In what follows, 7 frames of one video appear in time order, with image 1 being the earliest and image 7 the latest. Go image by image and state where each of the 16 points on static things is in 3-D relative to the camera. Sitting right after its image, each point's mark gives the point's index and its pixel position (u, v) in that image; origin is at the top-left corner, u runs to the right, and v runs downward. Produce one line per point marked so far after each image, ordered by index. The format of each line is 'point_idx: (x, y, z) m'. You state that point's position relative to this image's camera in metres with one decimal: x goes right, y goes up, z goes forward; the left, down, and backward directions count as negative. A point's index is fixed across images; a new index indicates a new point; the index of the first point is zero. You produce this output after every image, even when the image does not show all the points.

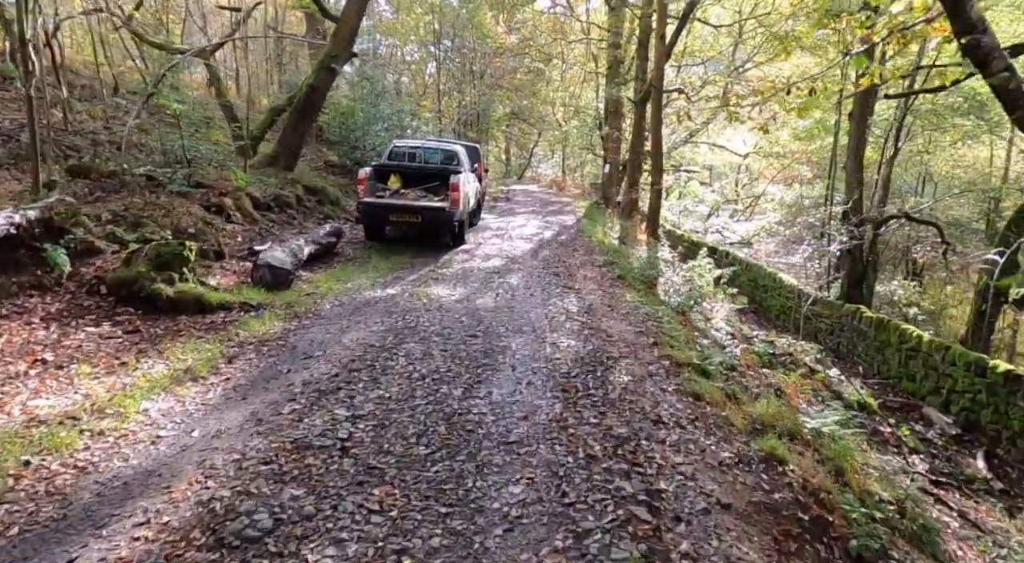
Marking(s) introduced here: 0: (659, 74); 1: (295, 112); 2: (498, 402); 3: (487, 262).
0: (+3.9, +5.4, +16.9) m
1: (-4.1, +3.2, +12.1) m
2: (-0.1, -0.8, +4.2) m
3: (-0.4, +0.3, +9.7) m
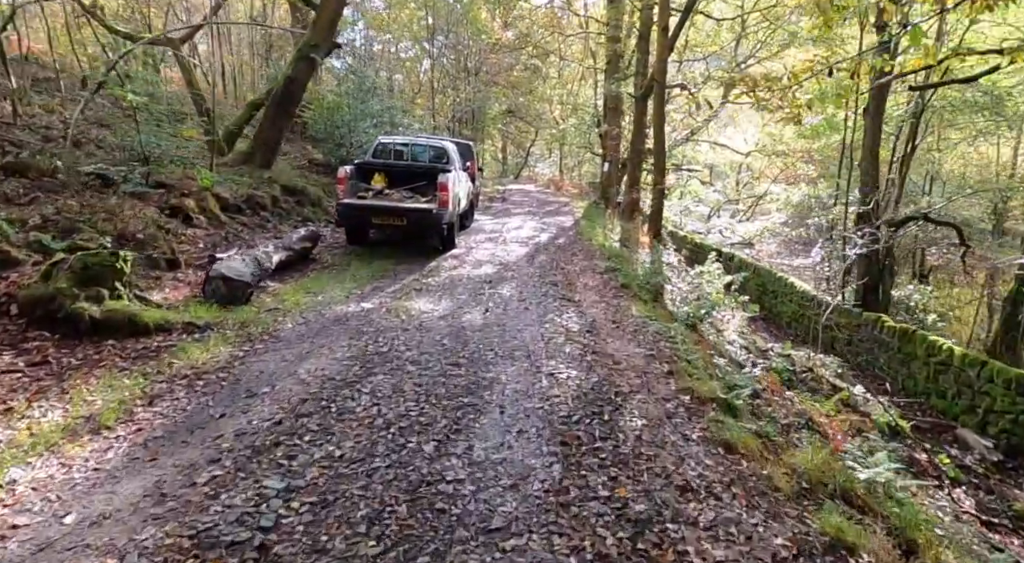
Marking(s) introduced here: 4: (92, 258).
0: (+3.8, +5.3, +16.1) m
1: (-4.2, +3.1, +11.2) m
2: (-0.2, -1.0, +3.4) m
3: (-0.4, +0.2, +8.9) m
4: (-3.2, +0.2, +4.9) m
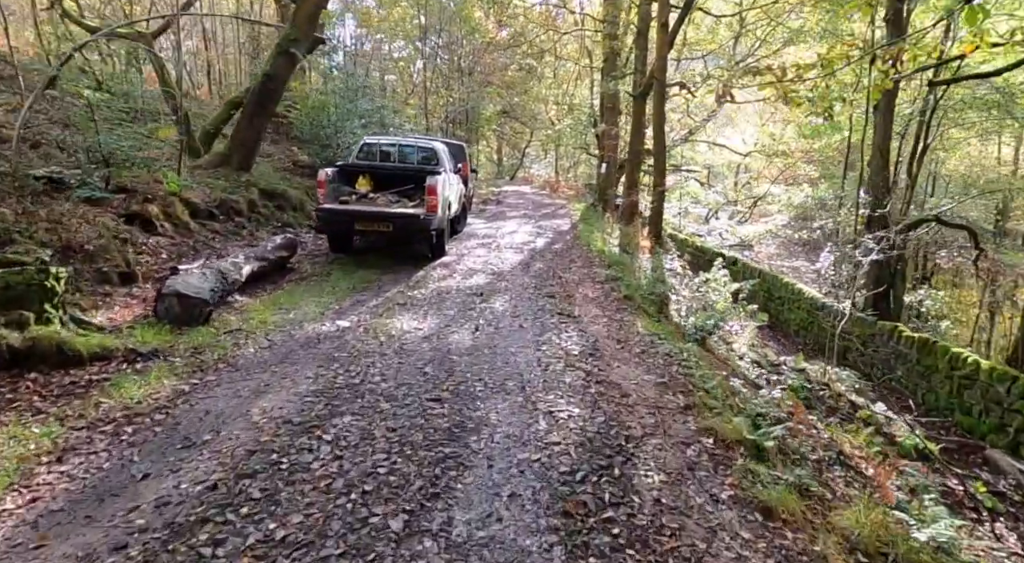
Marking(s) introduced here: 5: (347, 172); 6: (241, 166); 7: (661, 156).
0: (+3.6, +5.2, +15.5) m
1: (-4.3, +2.9, +10.5) m
2: (-0.2, -1.1, +2.7) m
3: (-0.5, 0.0, +8.2) m
4: (-3.3, 0.0, +4.2) m
5: (-2.6, +1.7, +9.9) m
6: (-4.5, +1.9, +10.7) m
7: (+3.6, +3.0, +15.7) m
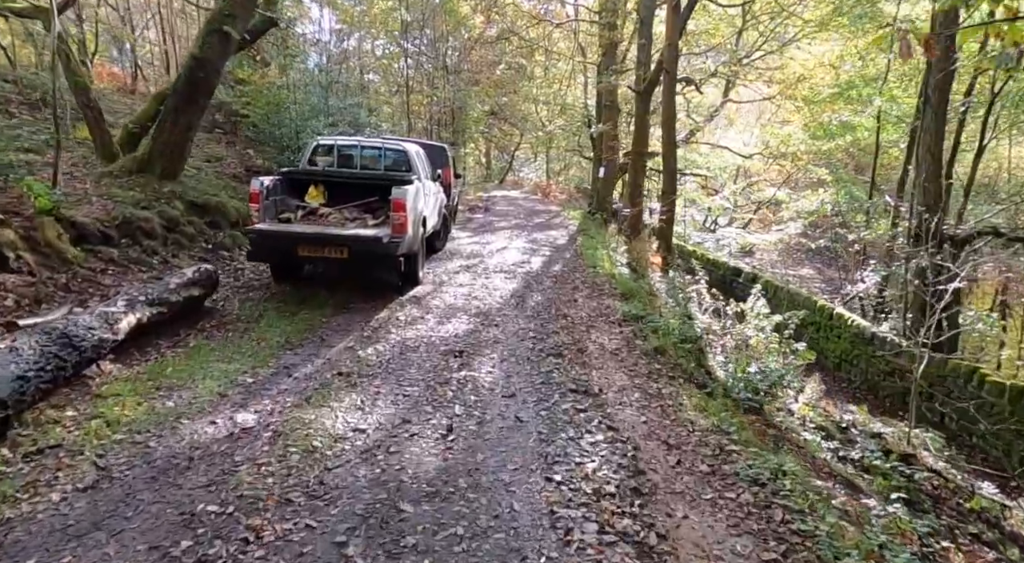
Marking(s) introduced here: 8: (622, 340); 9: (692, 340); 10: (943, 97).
0: (+3.4, +4.8, +13.6) m
1: (-4.5, +2.5, +8.5) m
2: (-0.2, -1.5, +0.7) m
3: (-0.6, -0.4, +6.3) m
4: (-3.3, -0.4, +2.2) m
5: (-2.7, +1.2, +7.9) m
6: (-4.7, +1.5, +8.6) m
7: (+3.4, +2.6, +13.7) m
8: (+1.1, -0.6, +6.2) m
9: (+1.8, -0.6, +6.4) m
10: (+7.1, +3.0, +10.6) m
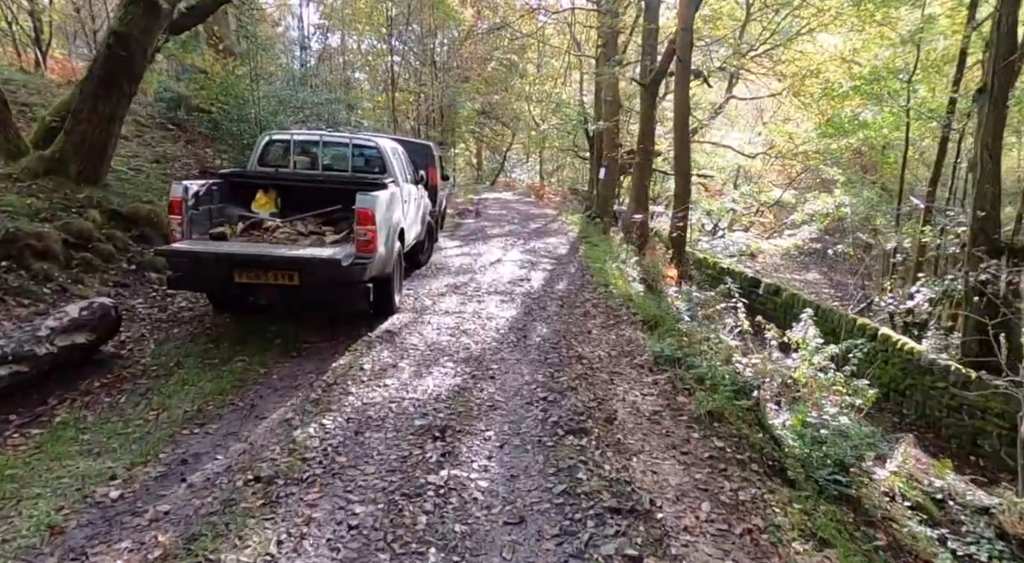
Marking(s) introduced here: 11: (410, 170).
0: (+3.2, +4.5, +12.1) m
1: (-4.5, +2.2, +6.9) m
2: (-0.1, -1.7, -0.8) m
3: (-0.6, -0.7, +4.7) m
4: (-3.2, -0.7, +0.6) m
5: (-2.7, +0.9, +6.3) m
6: (-4.7, +1.2, +7.0) m
7: (+3.3, +2.3, +12.2) m
8: (+1.1, -0.8, +4.6) m
9: (+1.8, -0.8, +4.9) m
10: (+7.0, +2.7, +9.1) m
11: (-1.4, +1.6, +8.8) m
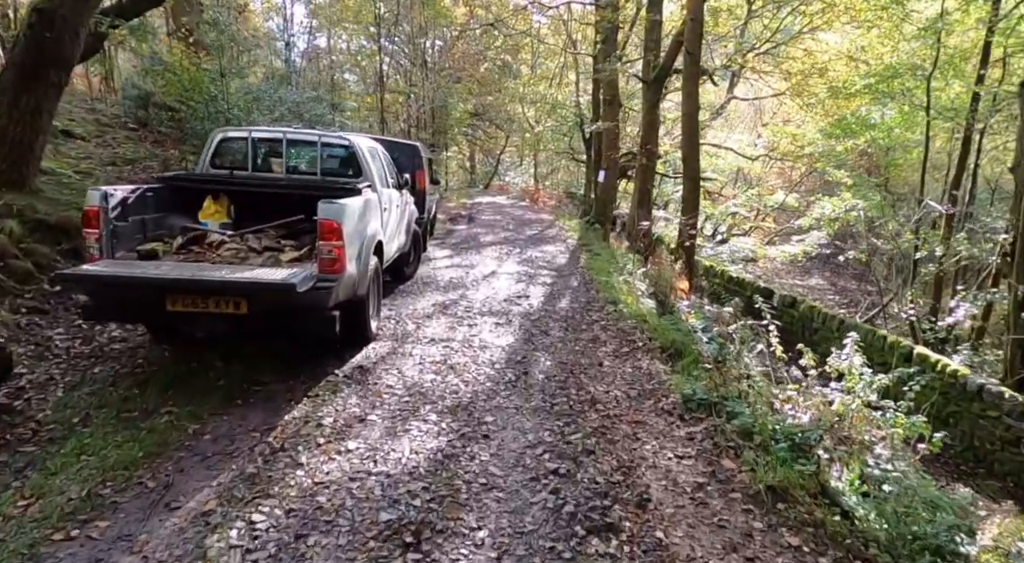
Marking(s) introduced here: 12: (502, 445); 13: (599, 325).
0: (+3.2, +4.3, +11.2) m
1: (-4.5, +2.0, +5.9) m
2: (-0.1, -1.9, -1.9) m
3: (-0.6, -0.9, +3.7) m
4: (-3.2, -0.8, -0.4) m
5: (-2.7, +0.7, +5.3) m
6: (-4.7, +0.9, +6.0) m
7: (+3.2, +2.1, +11.3) m
8: (+1.1, -1.0, +3.6) m
9: (+1.8, -1.0, +3.9) m
10: (+7.0, +2.6, +8.2) m
11: (-1.5, +1.4, +7.8) m
12: (-0.1, -0.9, +3.5) m
13: (+0.9, -0.4, +6.6) m
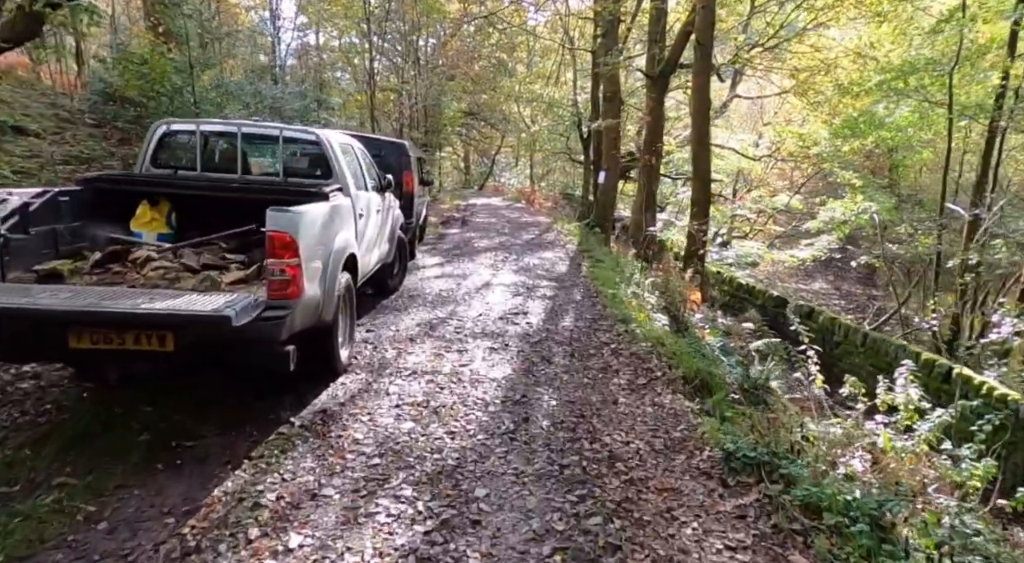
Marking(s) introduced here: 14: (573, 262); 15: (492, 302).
0: (+3.1, +4.1, +10.3) m
1: (-4.6, +1.8, +4.9) m
2: (0.0, -2.0, -2.8) m
3: (-0.6, -1.0, +2.8) m
4: (-3.2, -1.0, -1.4) m
5: (-2.8, +0.6, +4.3) m
6: (-4.8, +0.8, +5.0) m
7: (+3.1, +2.0, +10.4) m
8: (+1.1, -1.2, +2.7) m
9: (+1.8, -1.2, +3.0) m
10: (+6.9, +2.4, +7.4) m
11: (-1.5, +1.2, +6.8) m
12: (-0.1, -1.0, +2.6) m
13: (+0.9, -0.6, +5.7) m
14: (+1.1, +0.4, +11.4) m
15: (-0.3, -0.2, +7.5) m
